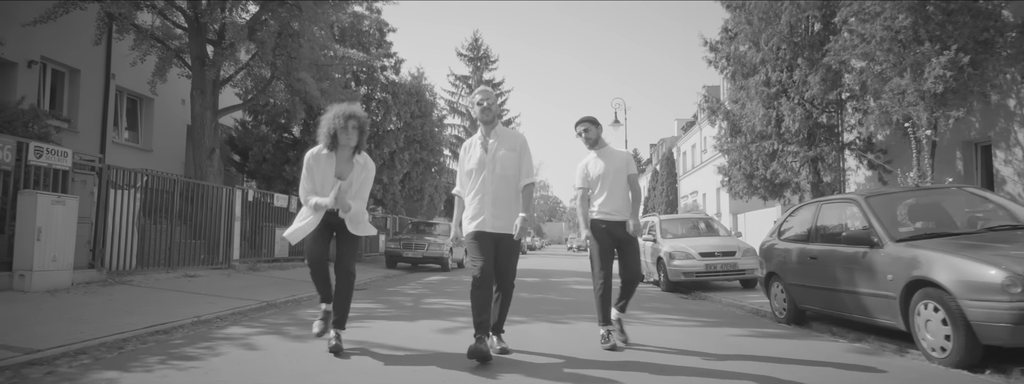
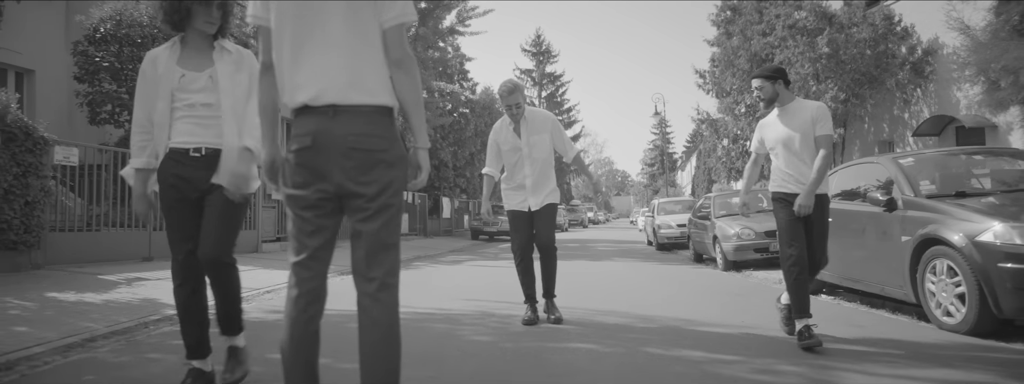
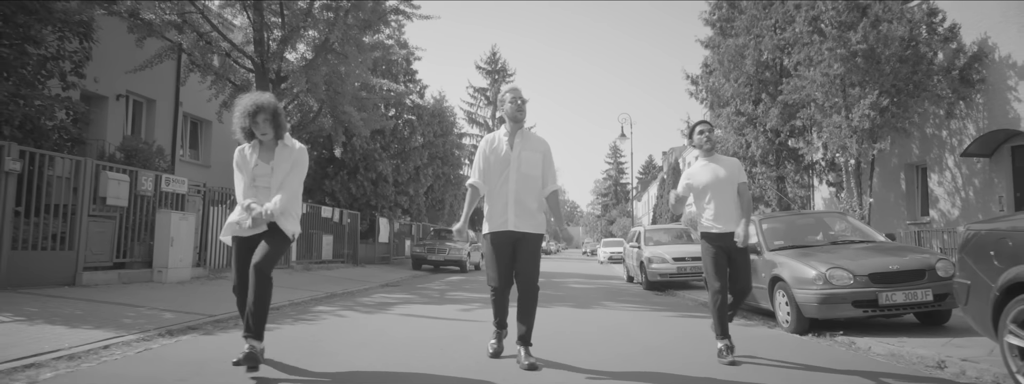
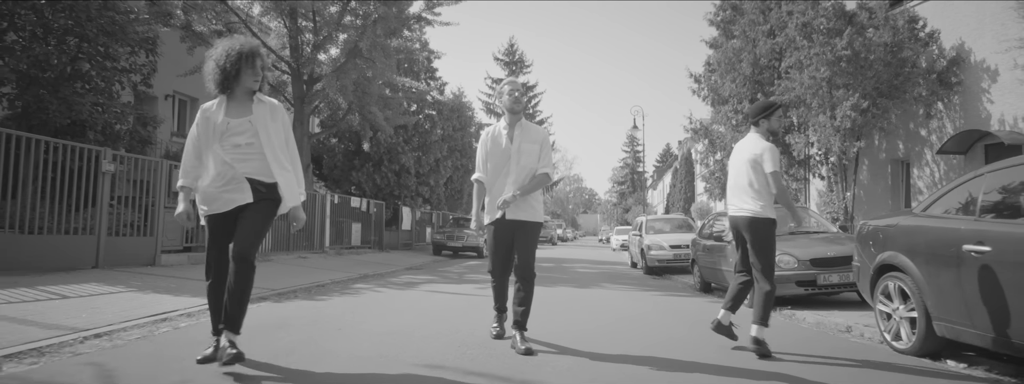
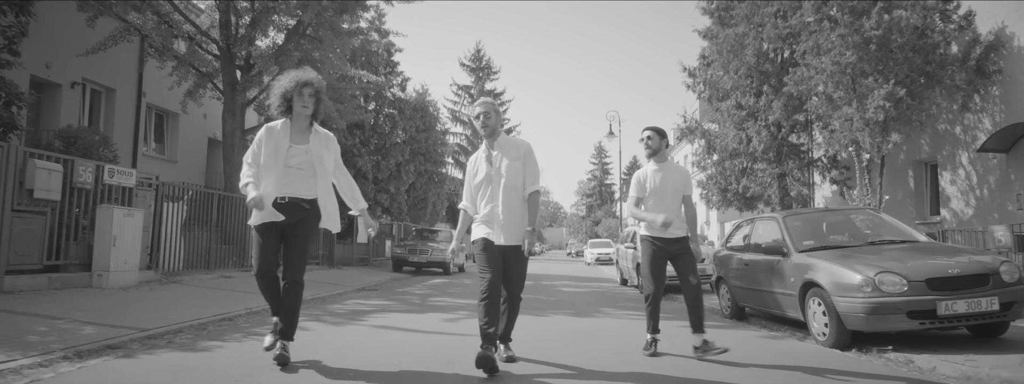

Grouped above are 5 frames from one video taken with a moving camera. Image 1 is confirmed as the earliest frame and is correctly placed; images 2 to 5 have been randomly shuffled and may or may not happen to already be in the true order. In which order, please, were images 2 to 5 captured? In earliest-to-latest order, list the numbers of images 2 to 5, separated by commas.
5, 3, 4, 2
